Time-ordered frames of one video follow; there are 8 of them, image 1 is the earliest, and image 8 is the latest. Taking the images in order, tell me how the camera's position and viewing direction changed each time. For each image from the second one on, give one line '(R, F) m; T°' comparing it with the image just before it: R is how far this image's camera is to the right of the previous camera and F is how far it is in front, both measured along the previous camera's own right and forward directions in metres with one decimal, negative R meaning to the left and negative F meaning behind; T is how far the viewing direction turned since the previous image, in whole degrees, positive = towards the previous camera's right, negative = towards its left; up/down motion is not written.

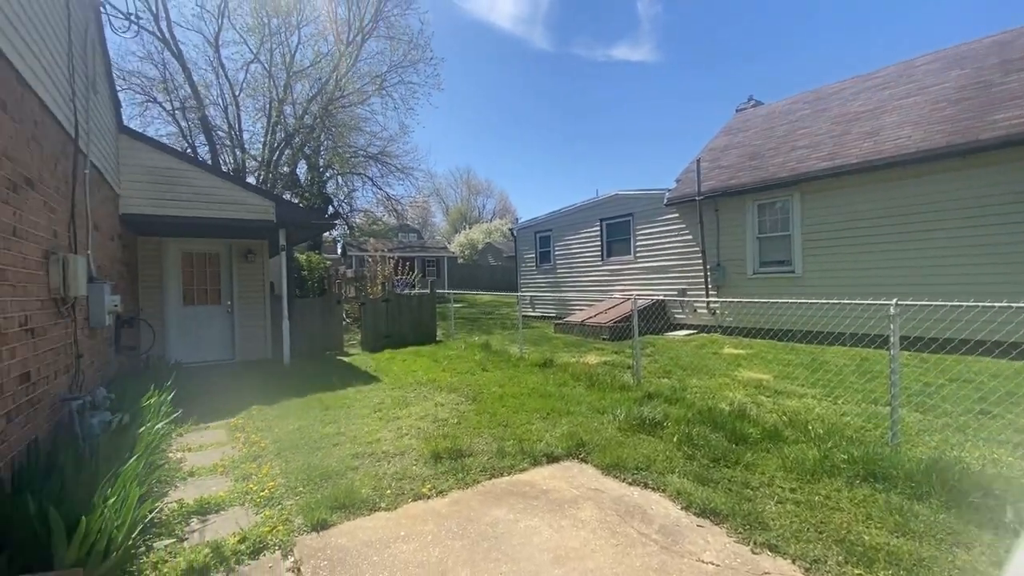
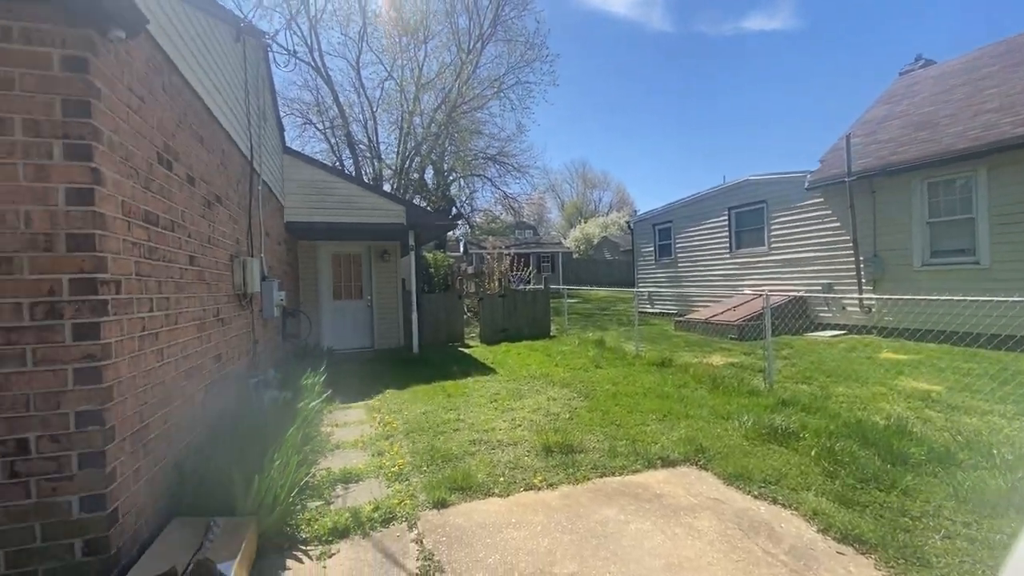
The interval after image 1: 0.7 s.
(+0.1, 0.0) m; -14°
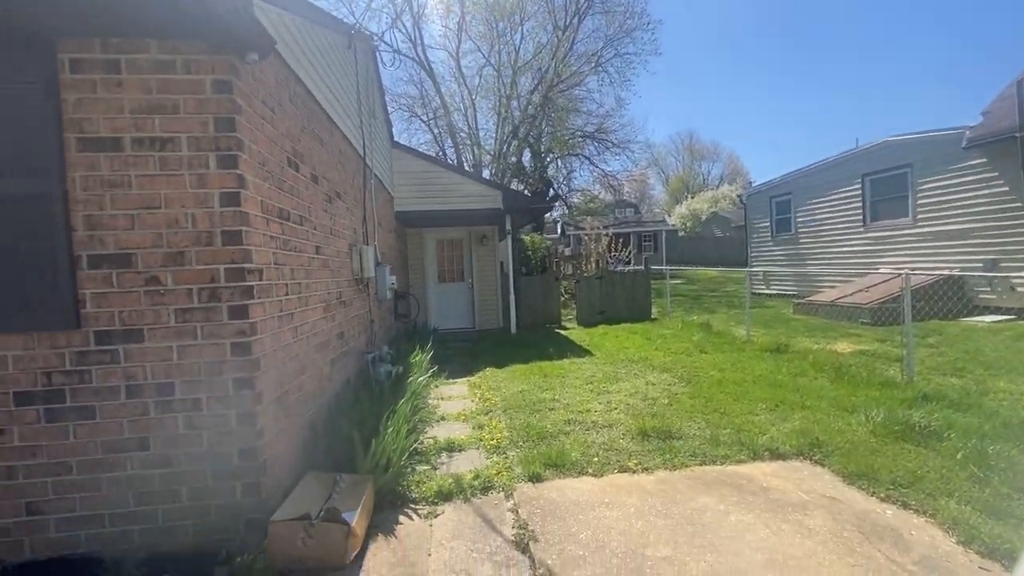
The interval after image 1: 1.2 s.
(+0.1, 0.0) m; -12°
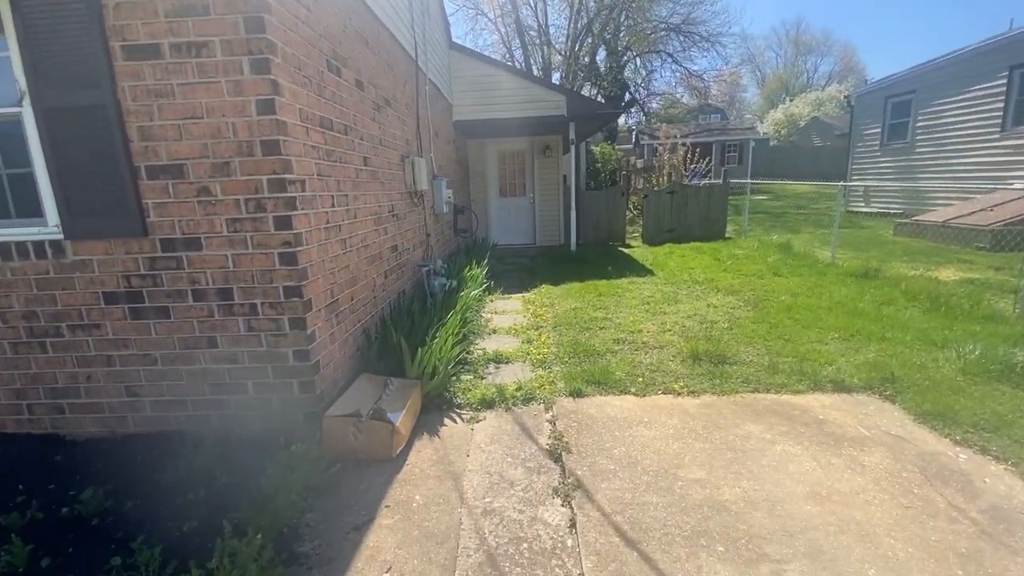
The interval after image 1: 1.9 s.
(+0.1, +0.1) m; -8°
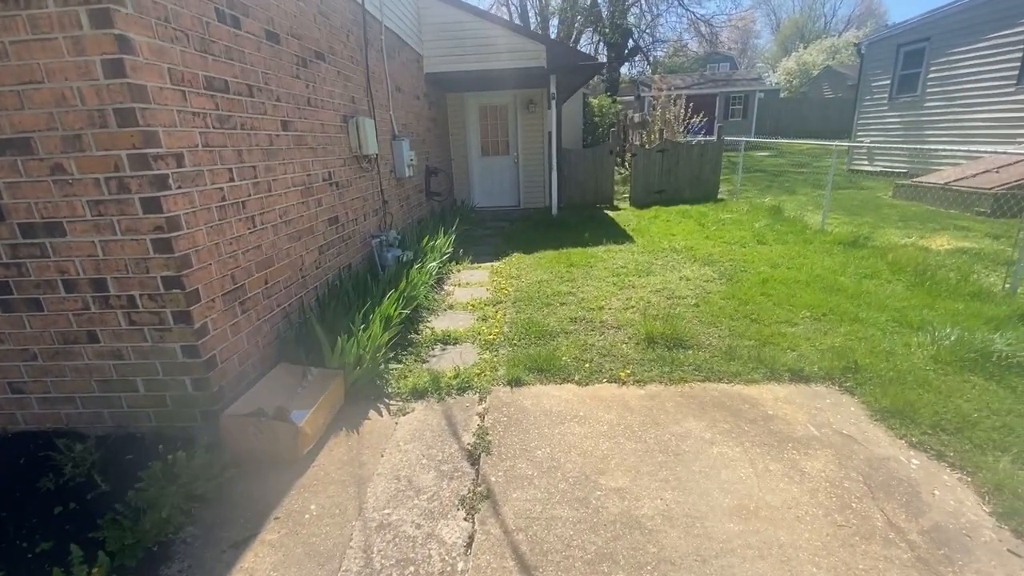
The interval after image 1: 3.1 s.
(+0.4, +0.3) m; 0°
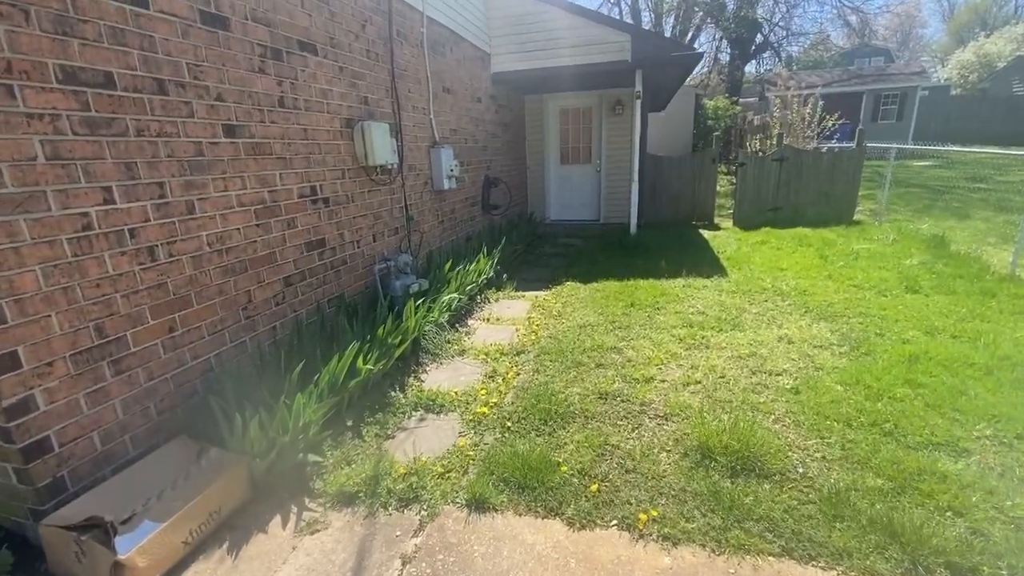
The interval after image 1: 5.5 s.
(+0.5, +0.9) m; -12°
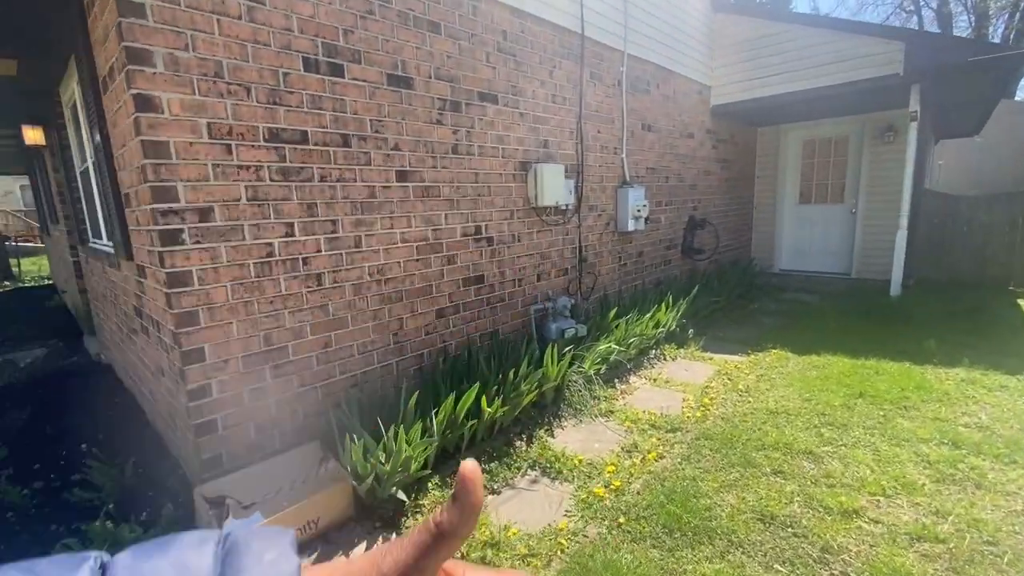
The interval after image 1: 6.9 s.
(+0.4, +0.4) m; -27°
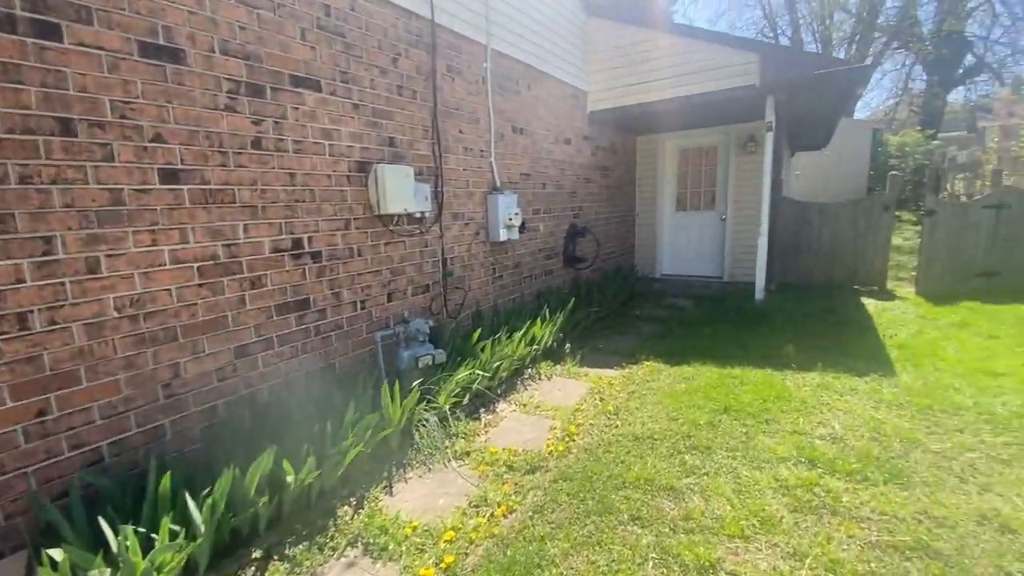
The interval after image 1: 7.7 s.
(+0.4, +0.4) m; +10°
